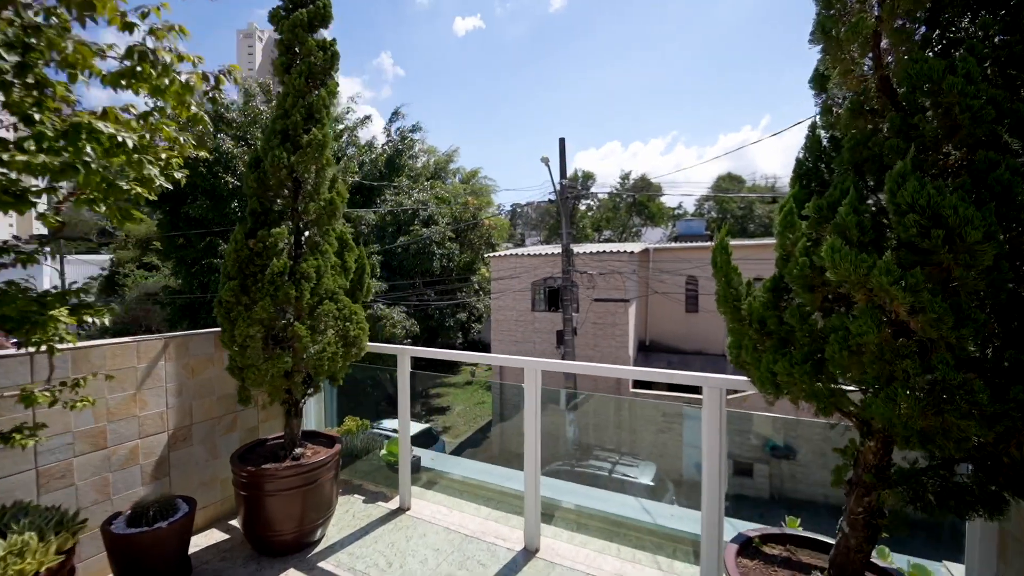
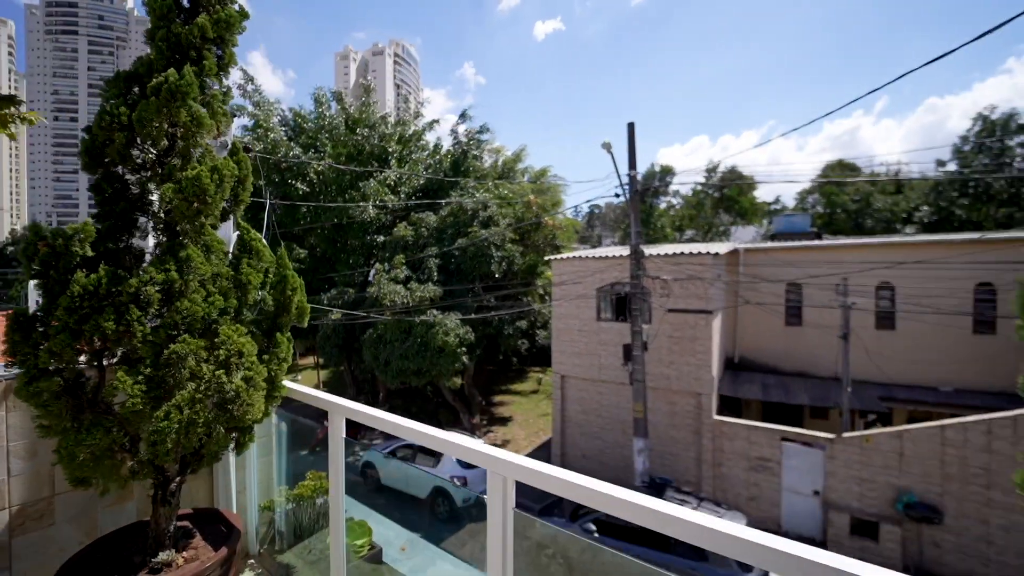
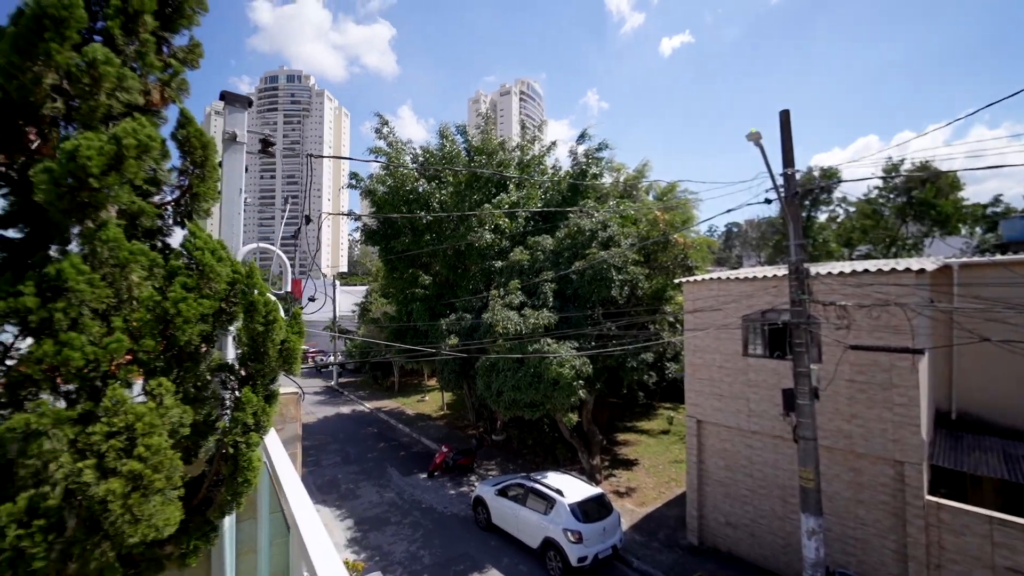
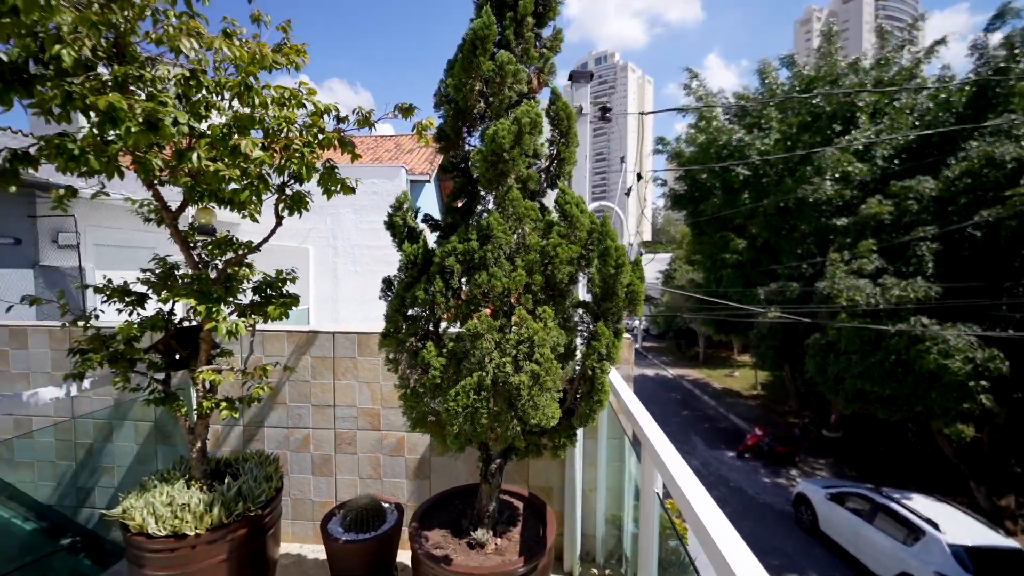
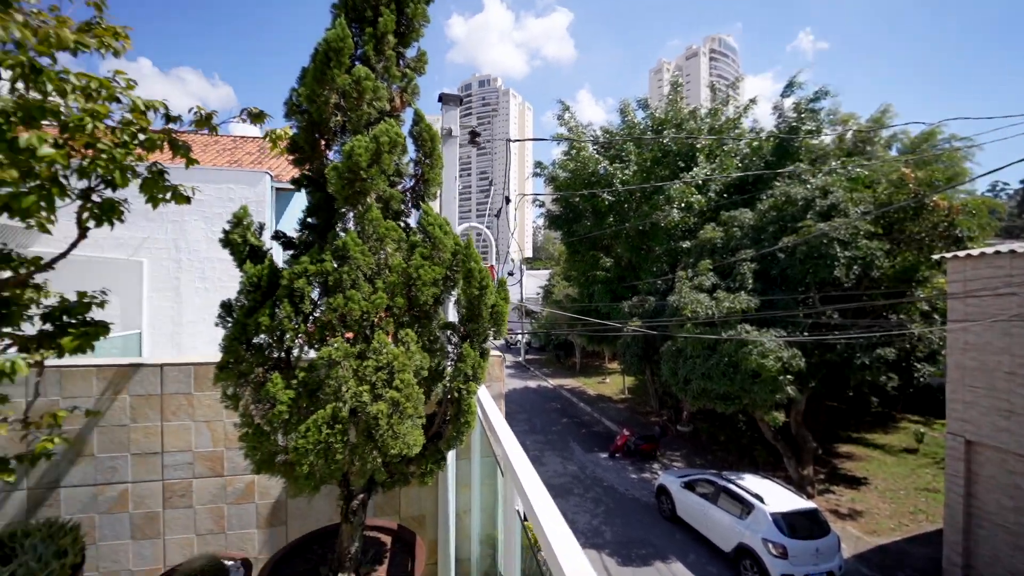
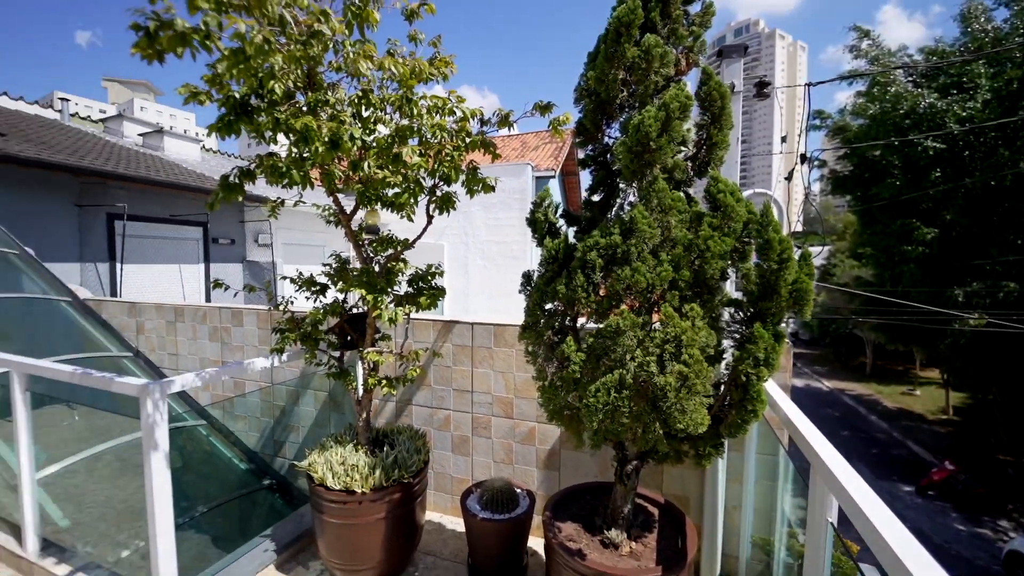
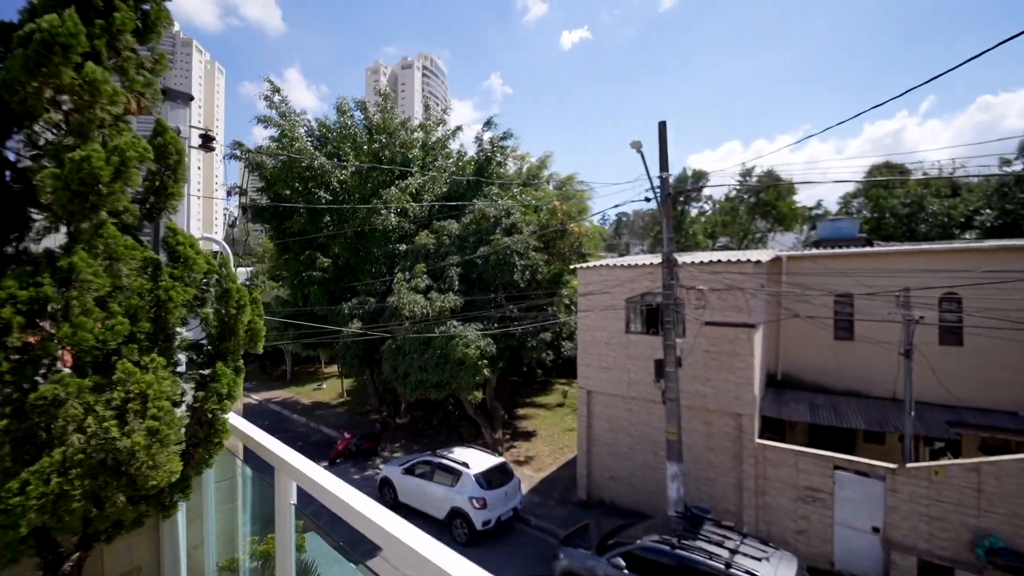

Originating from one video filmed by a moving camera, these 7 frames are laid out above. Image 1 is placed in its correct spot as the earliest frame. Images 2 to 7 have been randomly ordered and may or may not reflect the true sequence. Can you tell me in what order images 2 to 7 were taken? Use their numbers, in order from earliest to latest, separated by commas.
2, 7, 3, 5, 4, 6
